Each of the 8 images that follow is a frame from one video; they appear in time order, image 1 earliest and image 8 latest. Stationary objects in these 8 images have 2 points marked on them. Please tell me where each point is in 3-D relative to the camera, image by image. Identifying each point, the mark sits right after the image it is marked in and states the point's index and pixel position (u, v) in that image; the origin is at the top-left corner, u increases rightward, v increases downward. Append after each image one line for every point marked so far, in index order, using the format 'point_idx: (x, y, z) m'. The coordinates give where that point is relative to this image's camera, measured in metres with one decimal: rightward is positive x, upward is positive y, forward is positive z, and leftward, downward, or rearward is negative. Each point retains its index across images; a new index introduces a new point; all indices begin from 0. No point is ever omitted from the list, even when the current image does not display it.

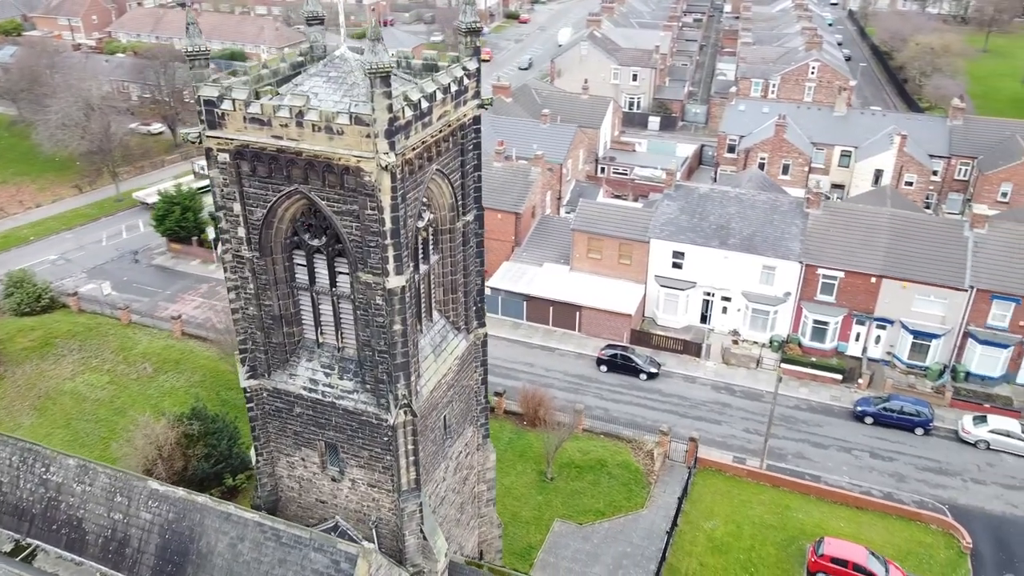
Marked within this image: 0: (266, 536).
0: (-5.3, -5.4, +16.0) m
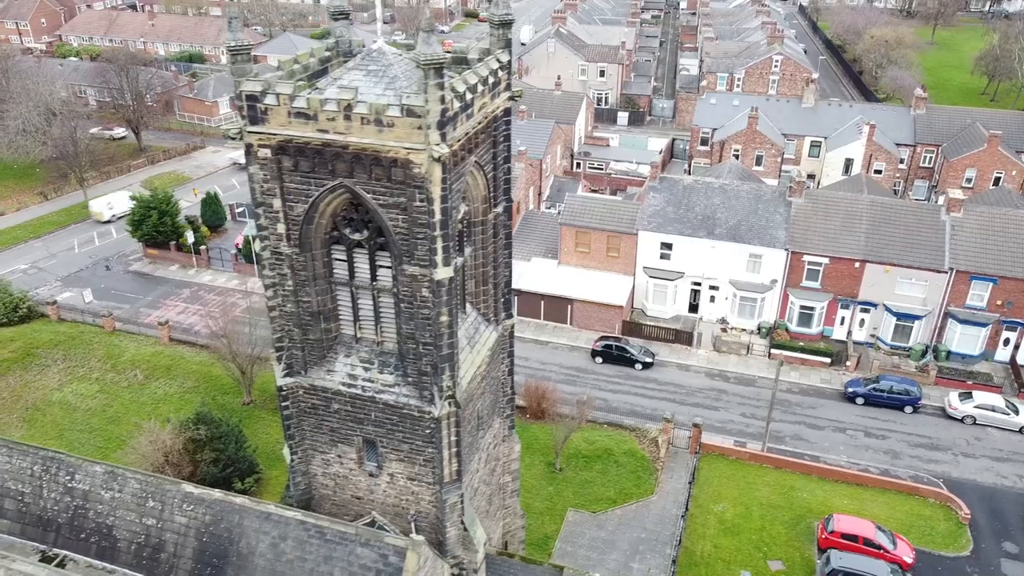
0: (-4.3, -5.3, +15.9) m
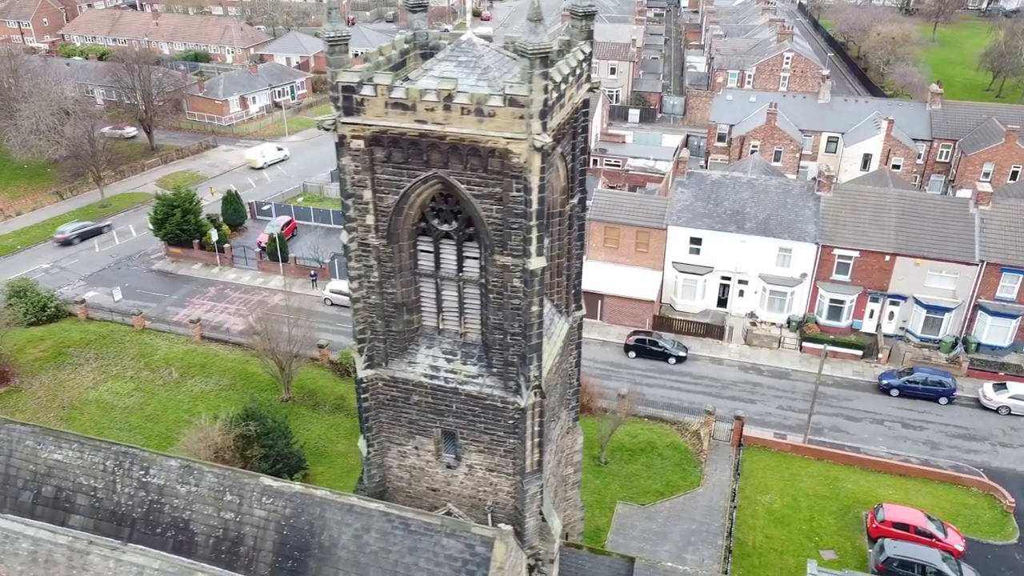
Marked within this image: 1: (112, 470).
0: (-2.6, -5.1, +15.9) m
1: (-9.5, -4.3, +17.5) m
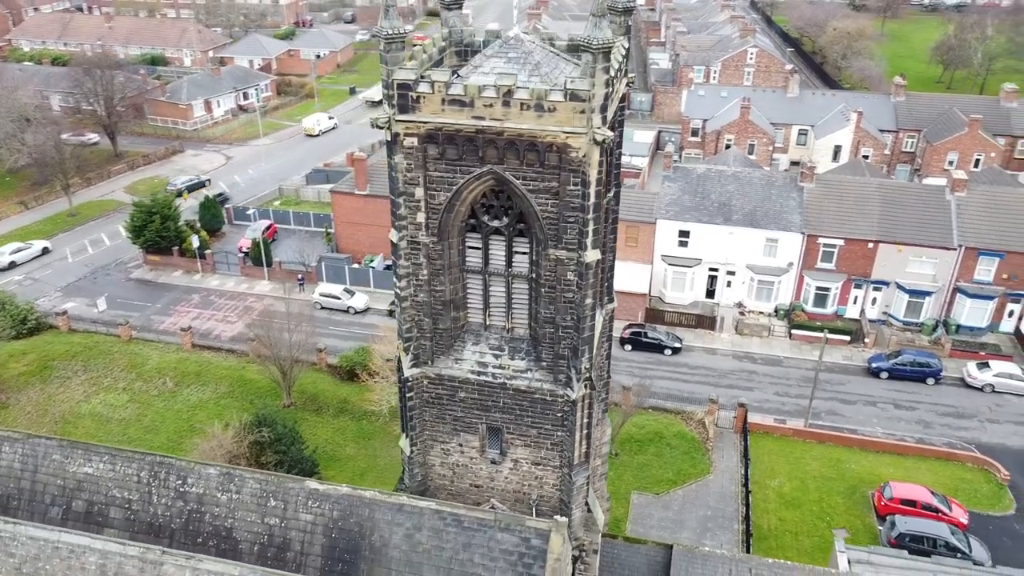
0: (-1.4, -5.1, +15.9) m
1: (-8.4, -4.5, +17.1) m
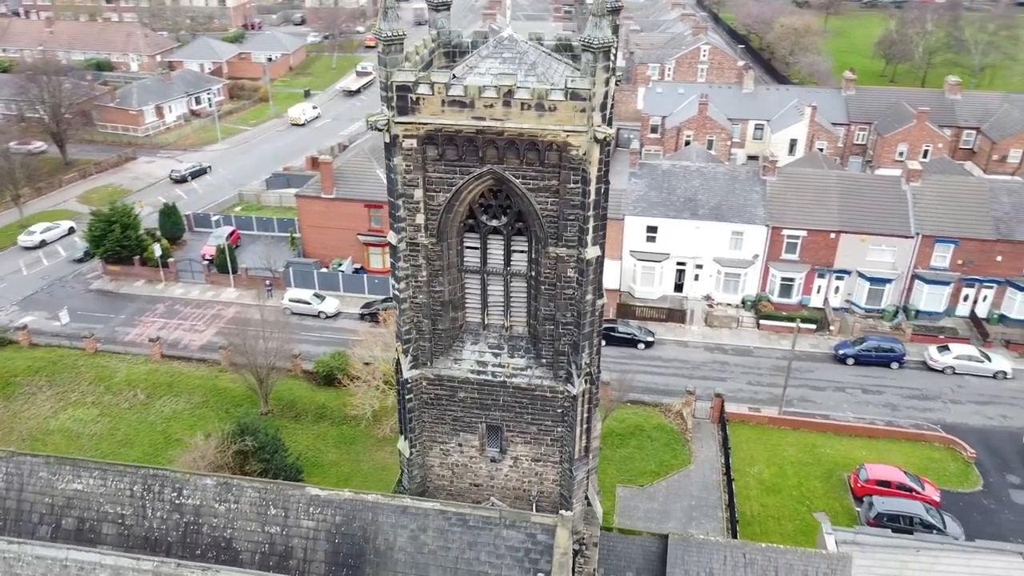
0: (-1.3, -5.1, +16.0) m
1: (-8.4, -4.7, +16.7) m
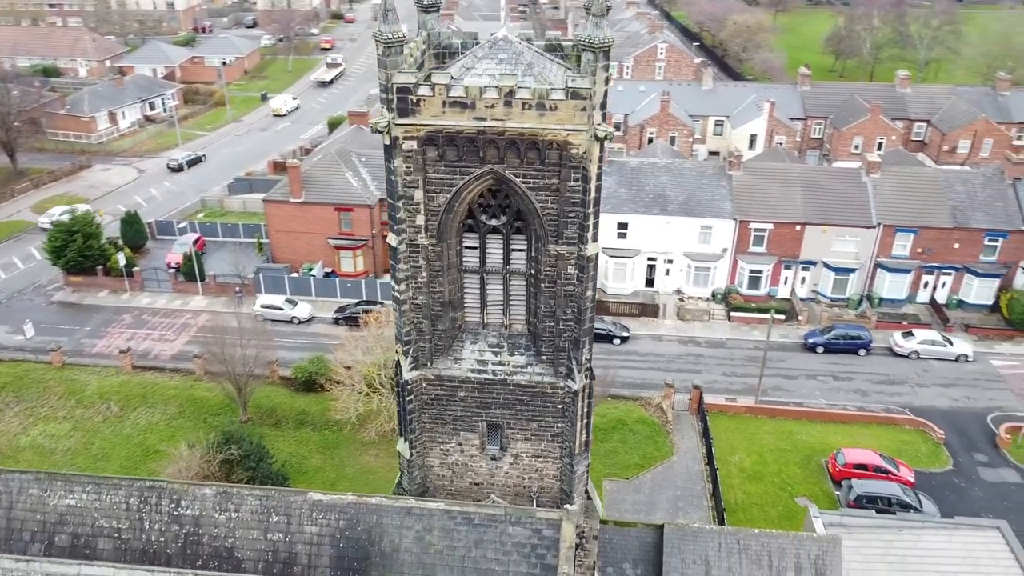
0: (-1.2, -5.1, +16.0) m
1: (-8.4, -4.9, +16.4) m
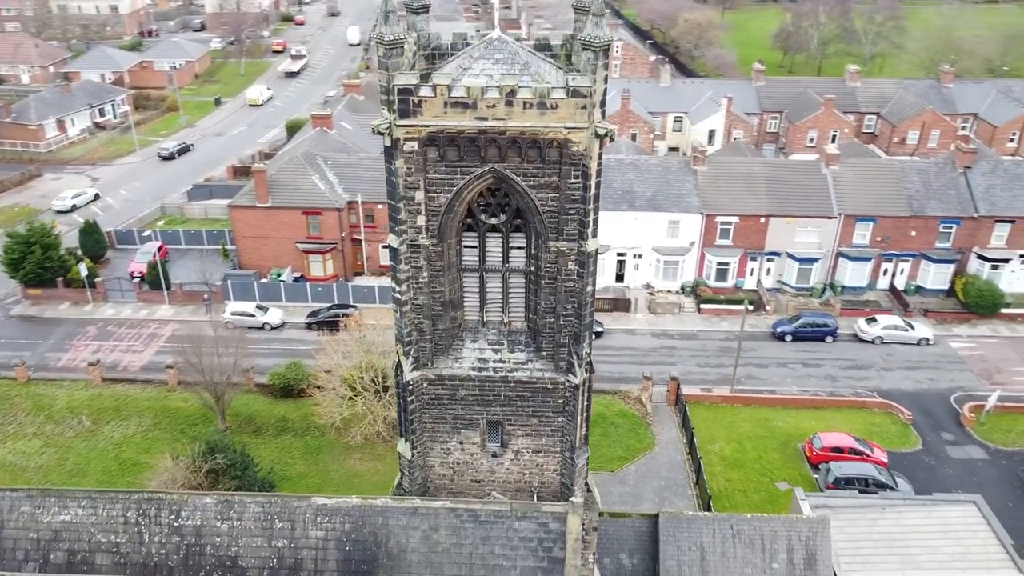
0: (-1.1, -5.1, +16.1) m
1: (-8.2, -5.1, +16.1) m
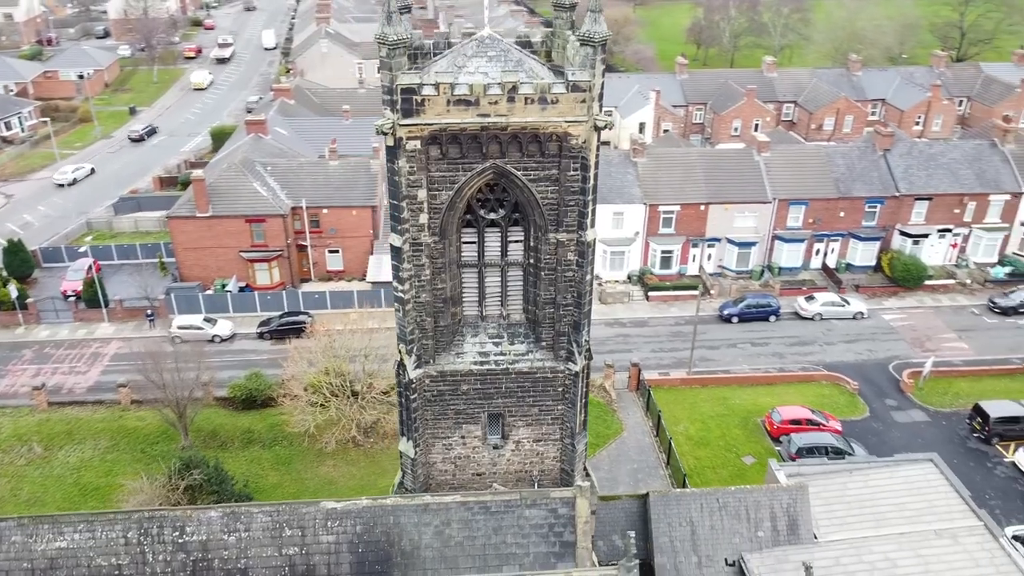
0: (-0.9, -5.0, +16.4) m
1: (-8.0, -5.4, +15.7) m
